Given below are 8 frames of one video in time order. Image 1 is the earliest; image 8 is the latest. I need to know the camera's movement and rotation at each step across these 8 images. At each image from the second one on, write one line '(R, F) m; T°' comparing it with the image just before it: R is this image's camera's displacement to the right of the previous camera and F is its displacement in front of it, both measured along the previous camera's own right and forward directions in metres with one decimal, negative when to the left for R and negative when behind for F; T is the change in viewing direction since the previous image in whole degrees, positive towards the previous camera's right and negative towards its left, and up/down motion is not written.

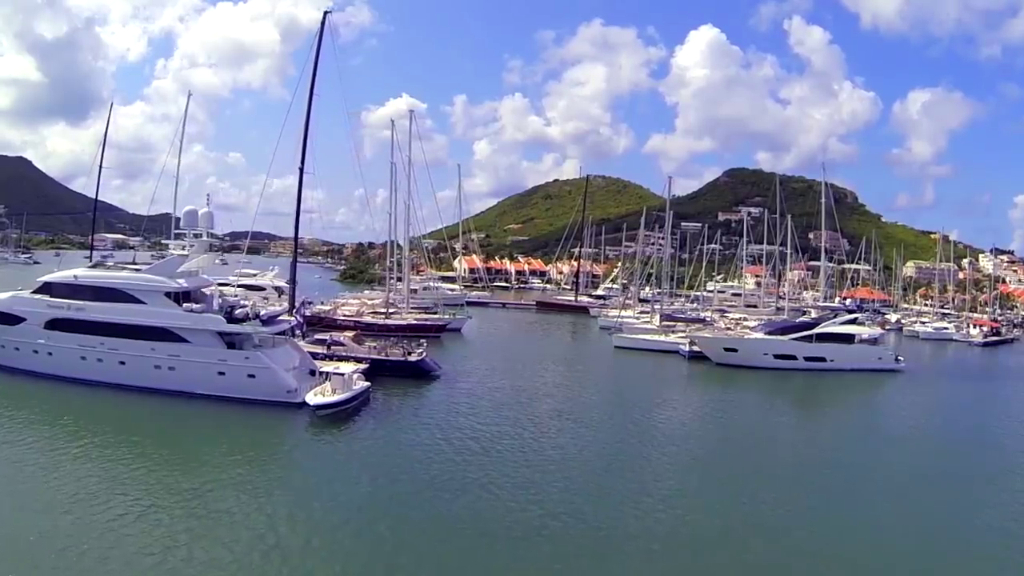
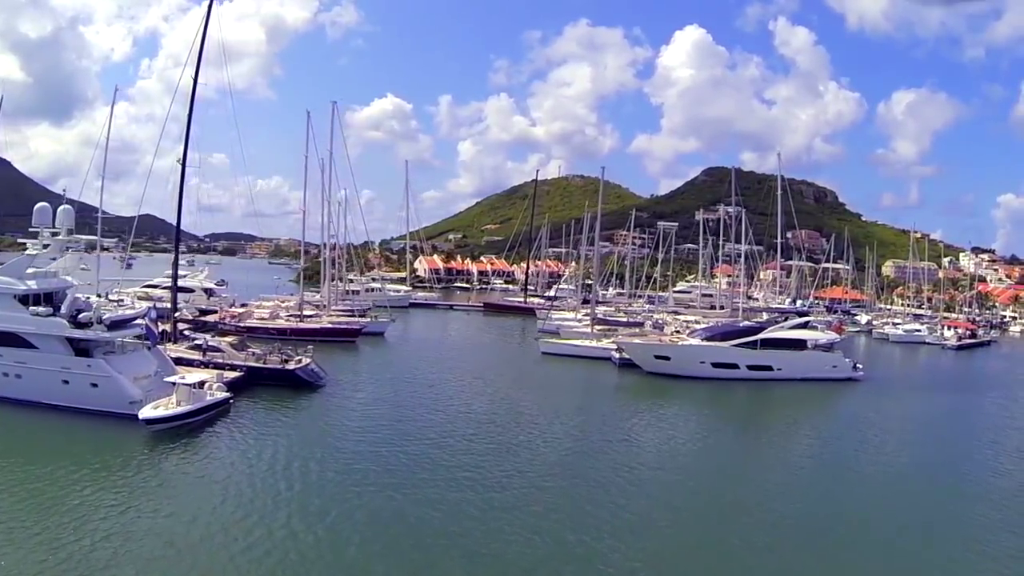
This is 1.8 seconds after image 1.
(+4.3, +5.4) m; +1°
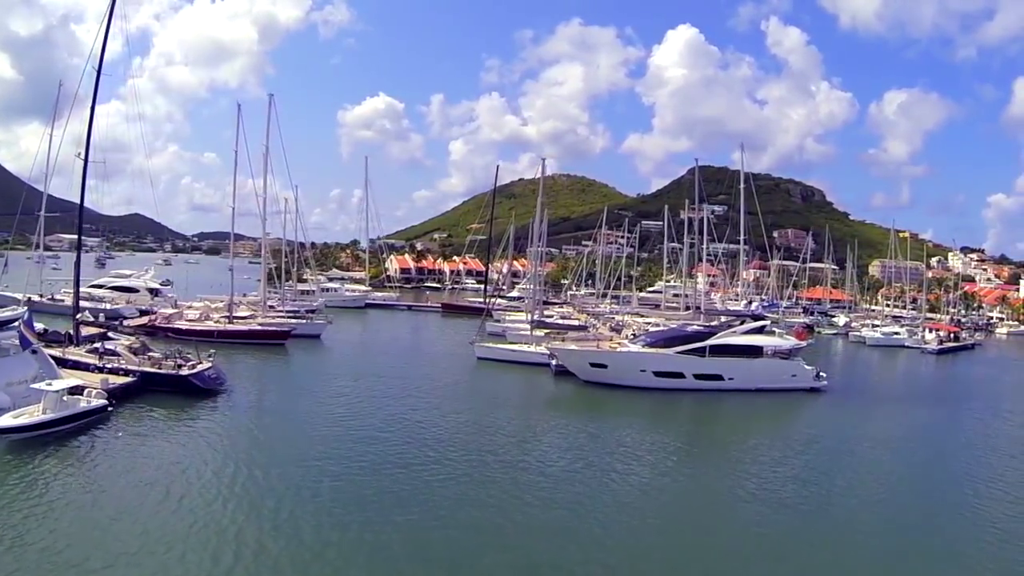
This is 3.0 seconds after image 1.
(+3.1, +3.8) m; 0°
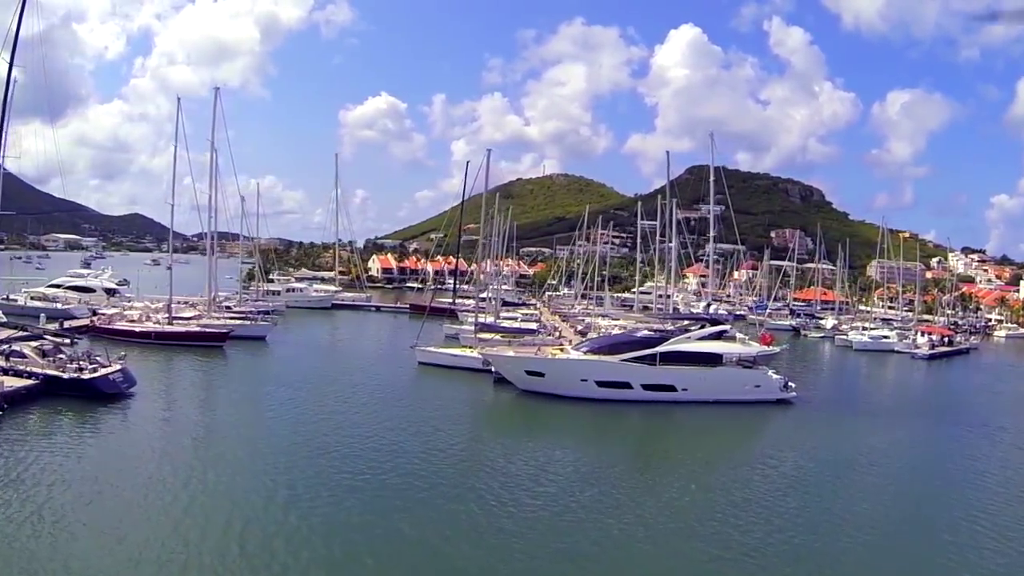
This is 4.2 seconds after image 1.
(+2.7, +3.2) m; 0°
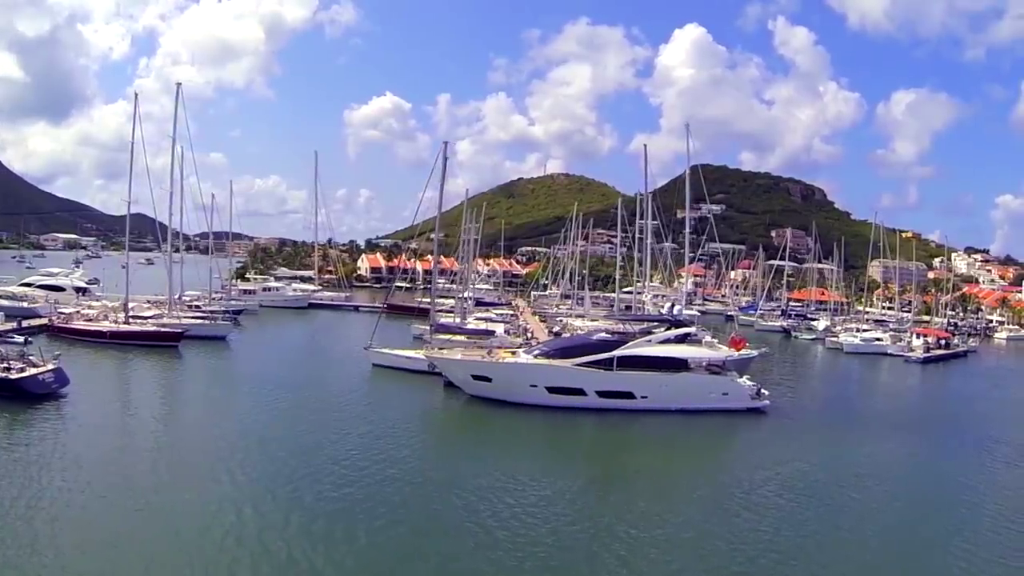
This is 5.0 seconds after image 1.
(+2.0, +2.2) m; 0°
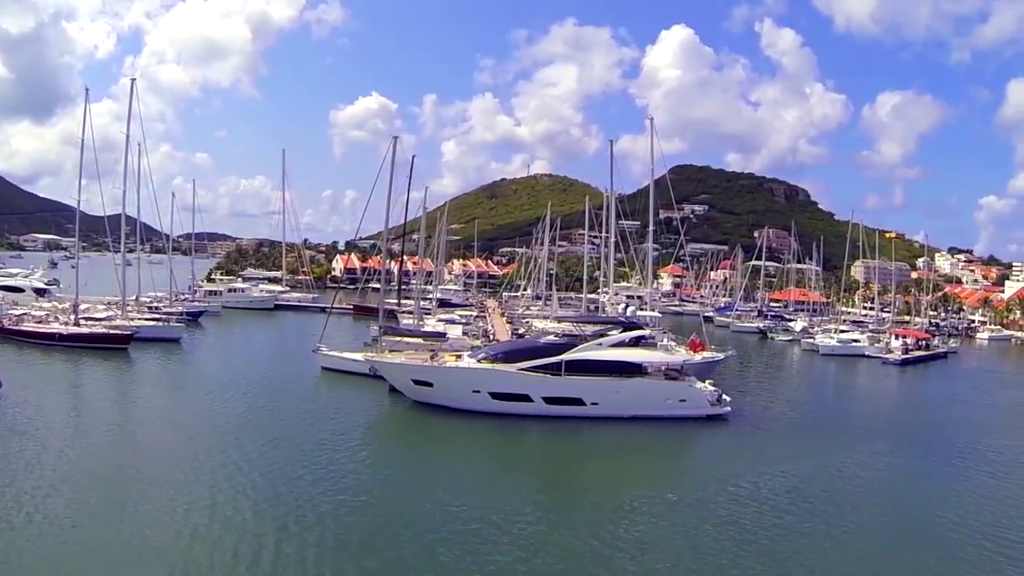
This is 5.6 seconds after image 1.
(+1.4, +1.6) m; +1°
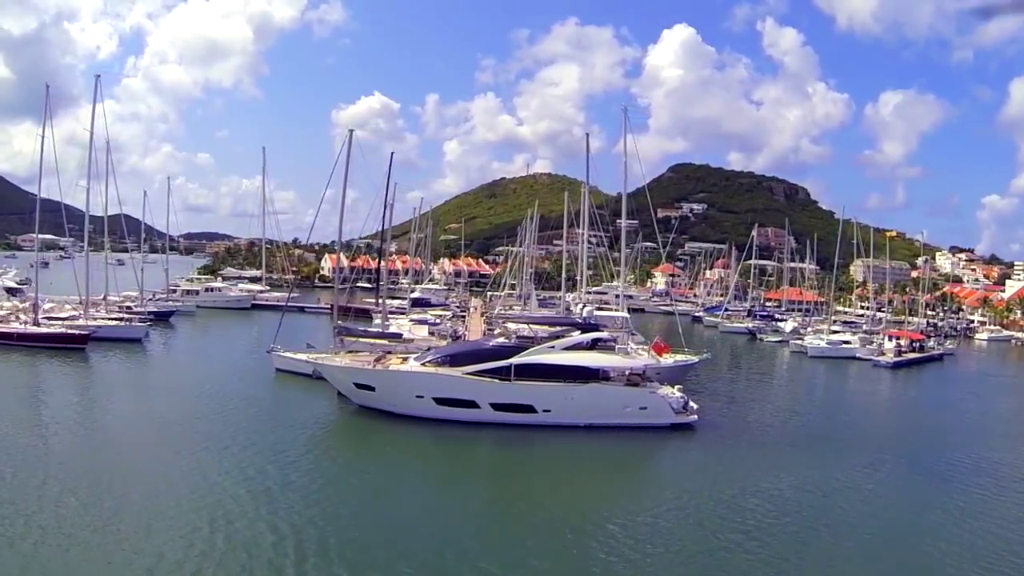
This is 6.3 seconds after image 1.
(+1.6, +1.7) m; 0°
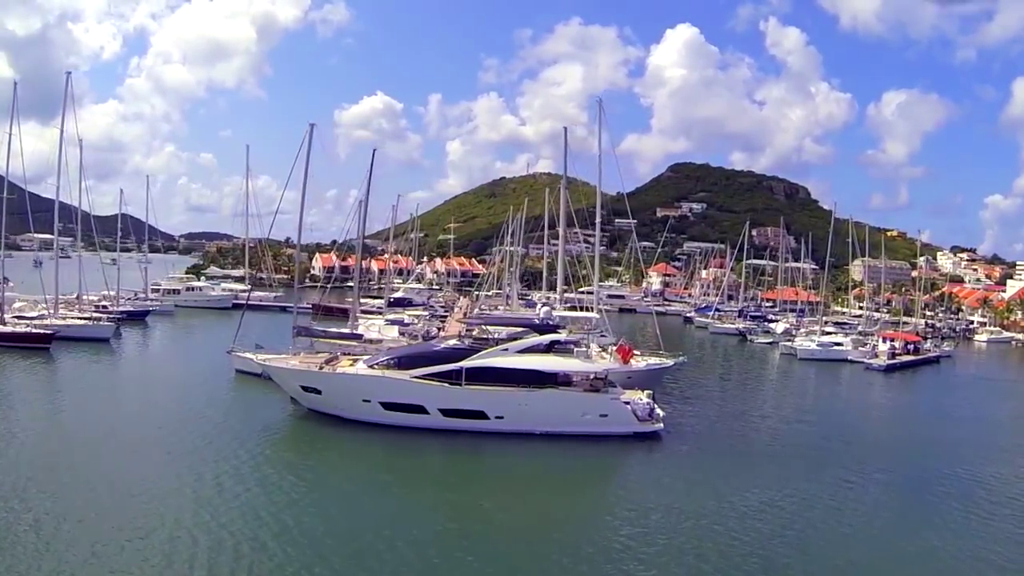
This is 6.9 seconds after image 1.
(+1.4, +1.3) m; 0°
